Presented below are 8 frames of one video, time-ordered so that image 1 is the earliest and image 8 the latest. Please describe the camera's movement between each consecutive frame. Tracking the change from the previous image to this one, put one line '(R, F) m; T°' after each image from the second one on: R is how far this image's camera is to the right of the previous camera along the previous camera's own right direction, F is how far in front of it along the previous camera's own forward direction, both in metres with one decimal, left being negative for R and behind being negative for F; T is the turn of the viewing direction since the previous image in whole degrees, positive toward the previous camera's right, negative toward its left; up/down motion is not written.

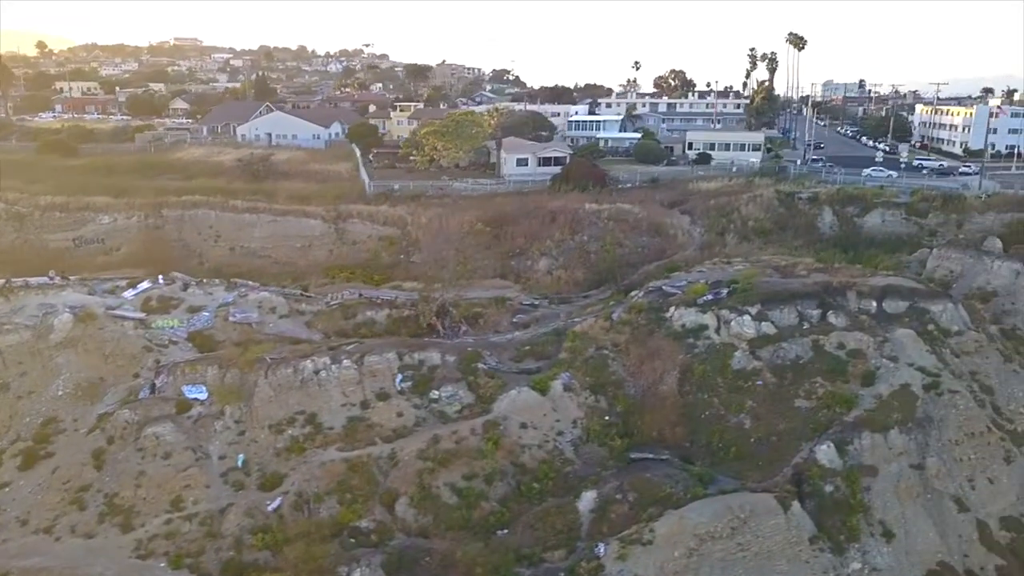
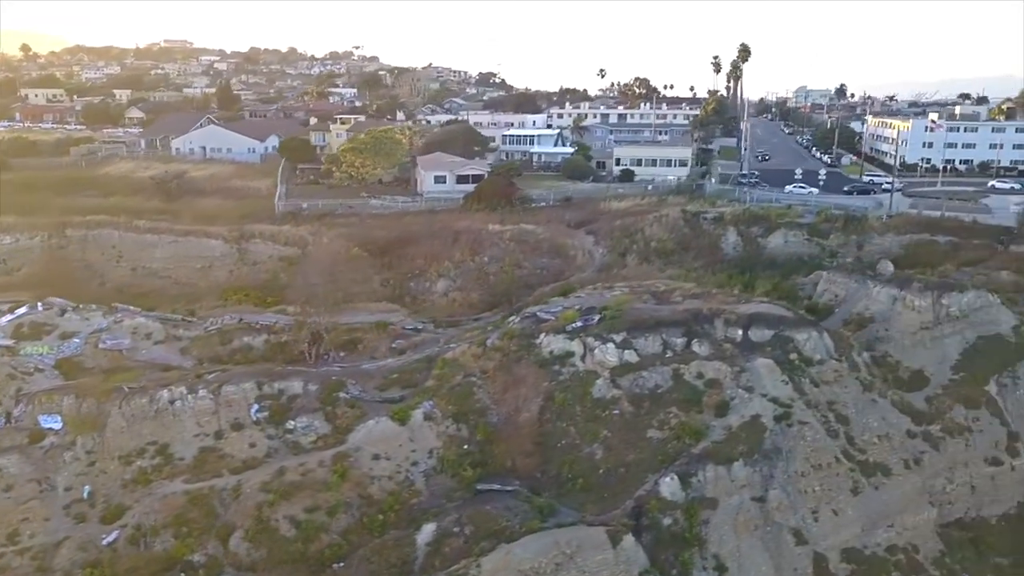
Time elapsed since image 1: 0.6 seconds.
(+3.6, -0.1) m; 0°
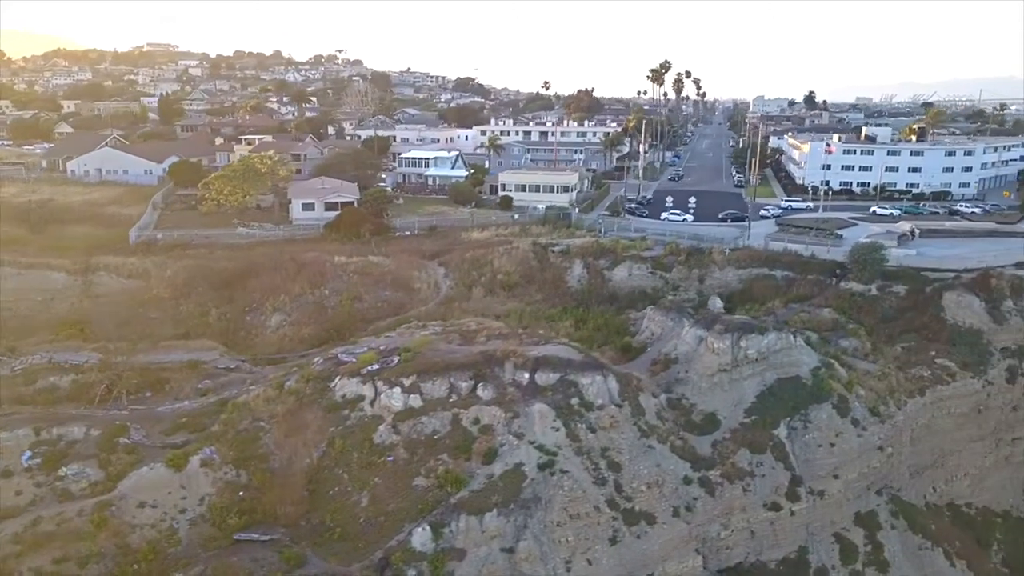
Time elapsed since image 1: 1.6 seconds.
(+5.7, -0.1) m; 0°
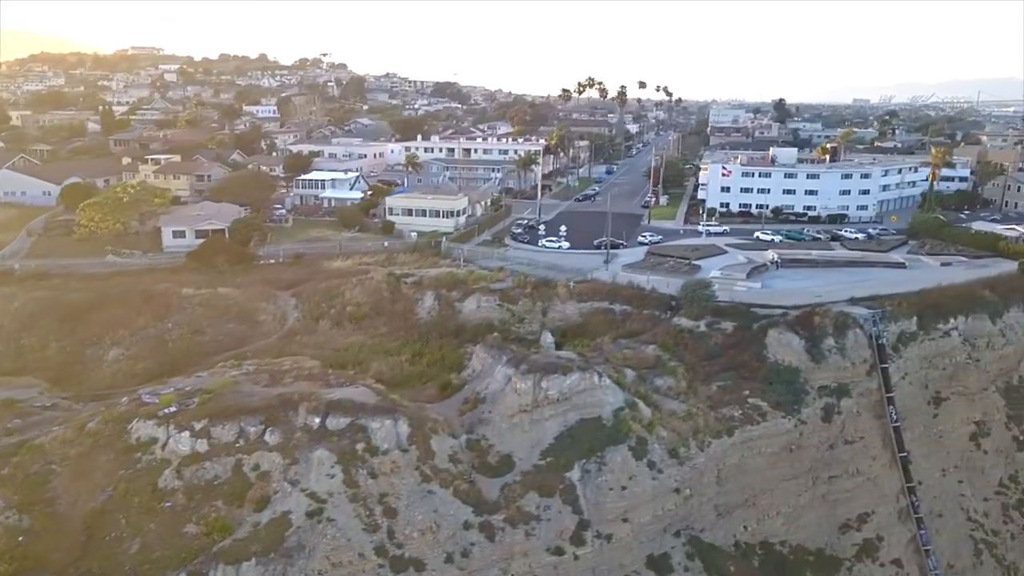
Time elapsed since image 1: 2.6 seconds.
(+5.7, -0.1) m; 0°
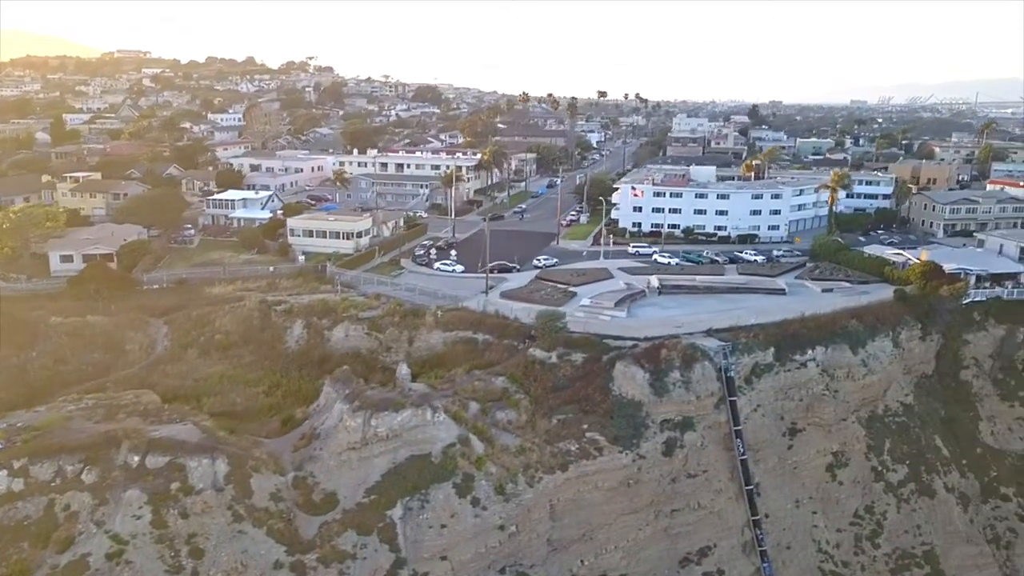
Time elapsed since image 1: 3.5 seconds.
(+5.0, -0.1) m; 0°
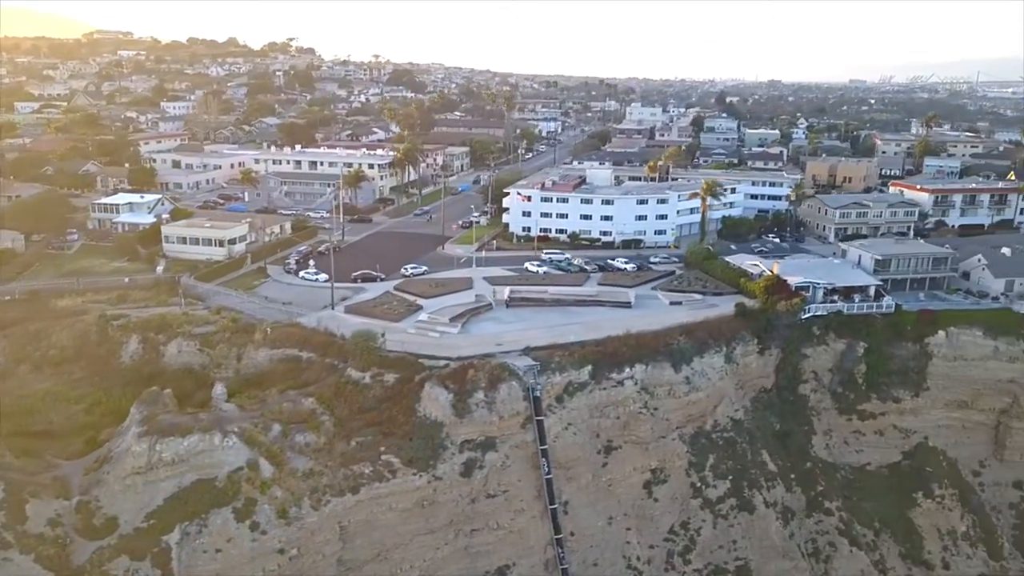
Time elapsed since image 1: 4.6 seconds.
(+6.4, -0.2) m; 0°
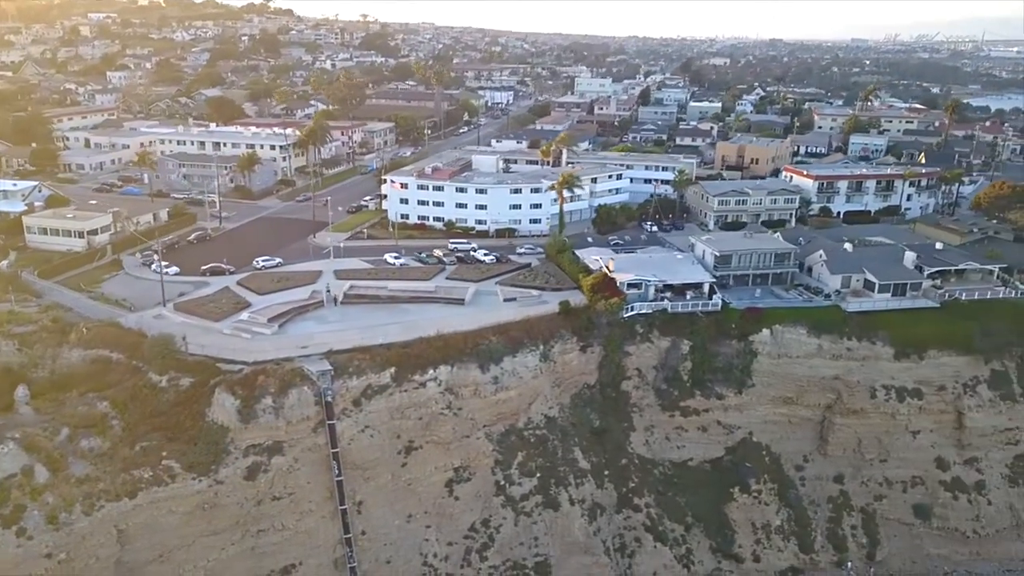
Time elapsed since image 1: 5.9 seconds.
(+7.2, -0.3) m; 0°
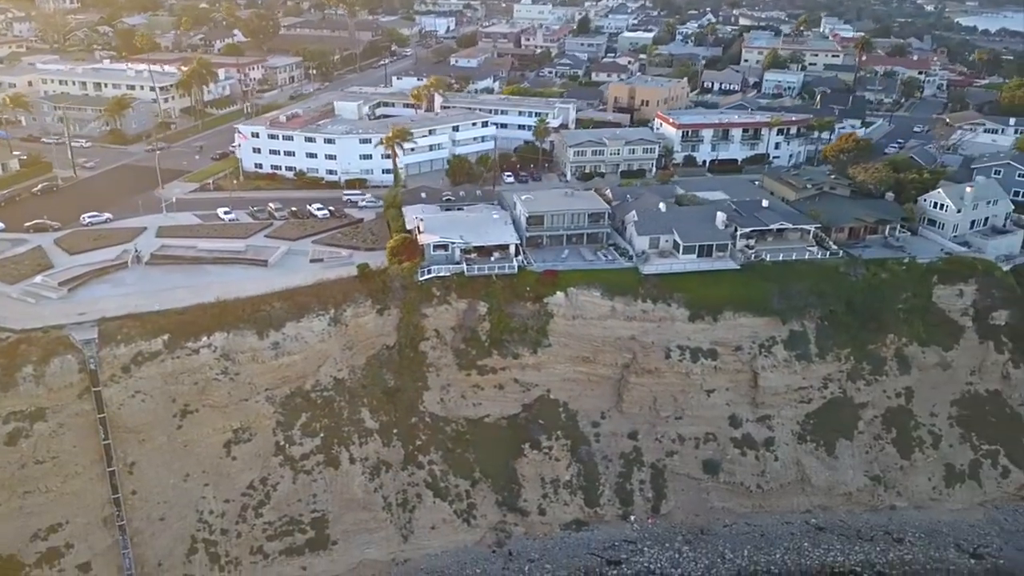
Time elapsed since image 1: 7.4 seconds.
(+8.6, -0.3) m; 0°
